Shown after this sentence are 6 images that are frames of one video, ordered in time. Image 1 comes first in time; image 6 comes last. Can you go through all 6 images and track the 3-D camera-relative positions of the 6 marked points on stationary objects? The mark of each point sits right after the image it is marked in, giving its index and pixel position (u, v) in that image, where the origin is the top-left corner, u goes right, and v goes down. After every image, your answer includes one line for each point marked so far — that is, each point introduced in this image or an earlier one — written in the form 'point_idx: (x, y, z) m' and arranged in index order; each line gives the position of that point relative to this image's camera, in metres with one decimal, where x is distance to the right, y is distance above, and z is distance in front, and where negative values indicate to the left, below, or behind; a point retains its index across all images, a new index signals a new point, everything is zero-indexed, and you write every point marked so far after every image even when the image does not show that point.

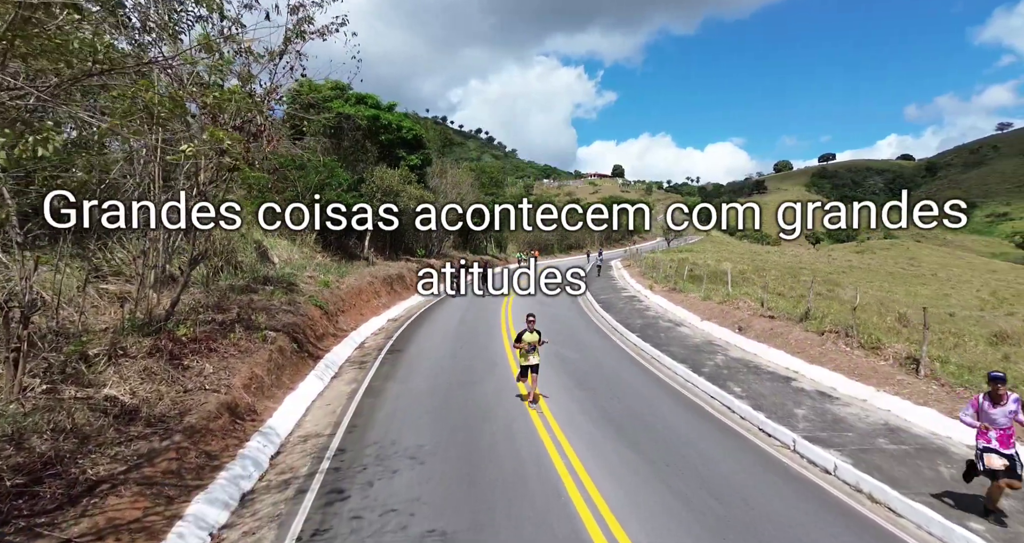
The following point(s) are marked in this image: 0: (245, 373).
0: (-4.6, -1.7, +9.7) m
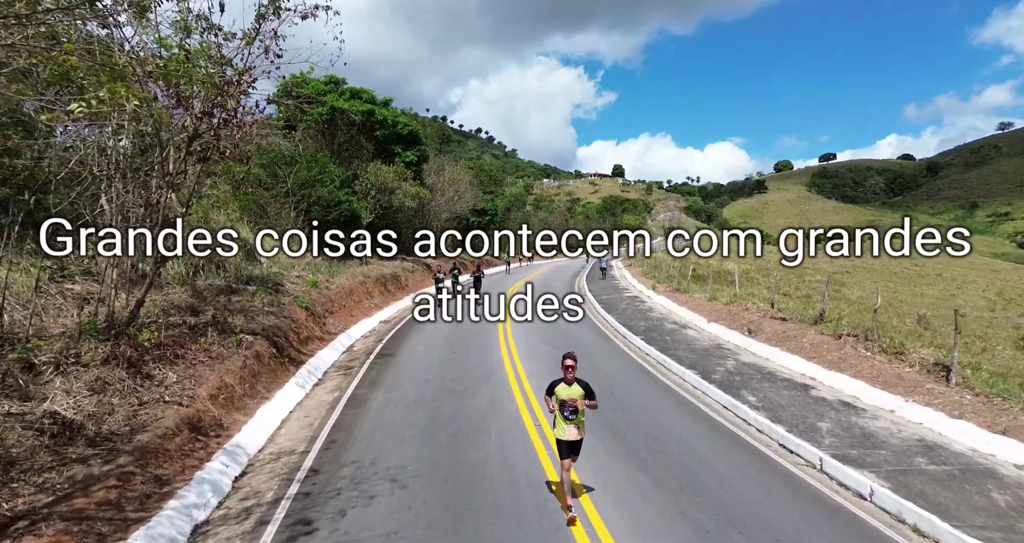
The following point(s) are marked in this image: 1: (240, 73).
0: (-4.6, -1.7, +8.8) m
1: (-4.7, +3.4, +9.9) m
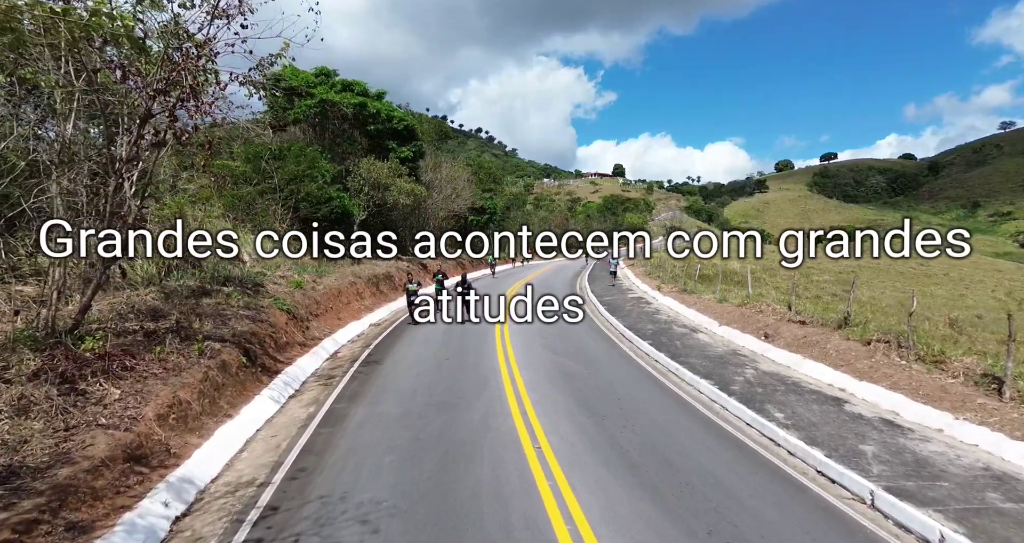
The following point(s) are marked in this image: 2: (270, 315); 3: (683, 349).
0: (-4.7, -1.7, +7.7) m
1: (-4.8, +3.5, +8.7) m
2: (-5.7, -1.0, +13.5) m
3: (+4.3, -1.9, +14.1) m
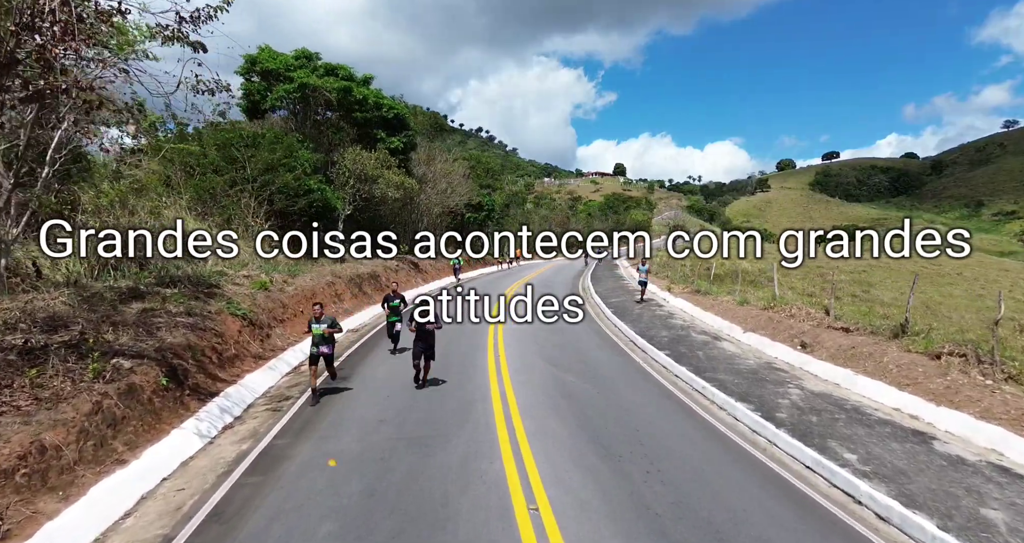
0: (-4.8, -1.7, +5.5) m
1: (-4.9, +3.5, +6.6) m
2: (-5.9, -1.0, +11.4) m
3: (+4.1, -1.9, +11.9) m
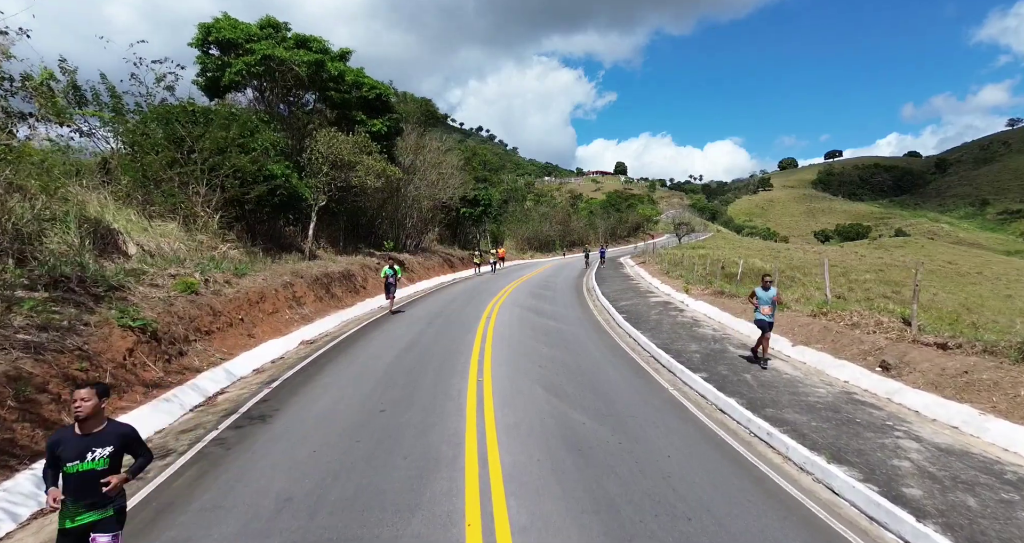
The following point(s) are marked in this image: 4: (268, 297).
0: (-5.0, -1.6, +2.4) m
1: (-5.1, +3.5, +3.5) m
2: (-6.1, -1.0, +8.3) m
3: (+3.9, -1.9, +8.8) m
4: (-6.1, -0.6, +14.3) m
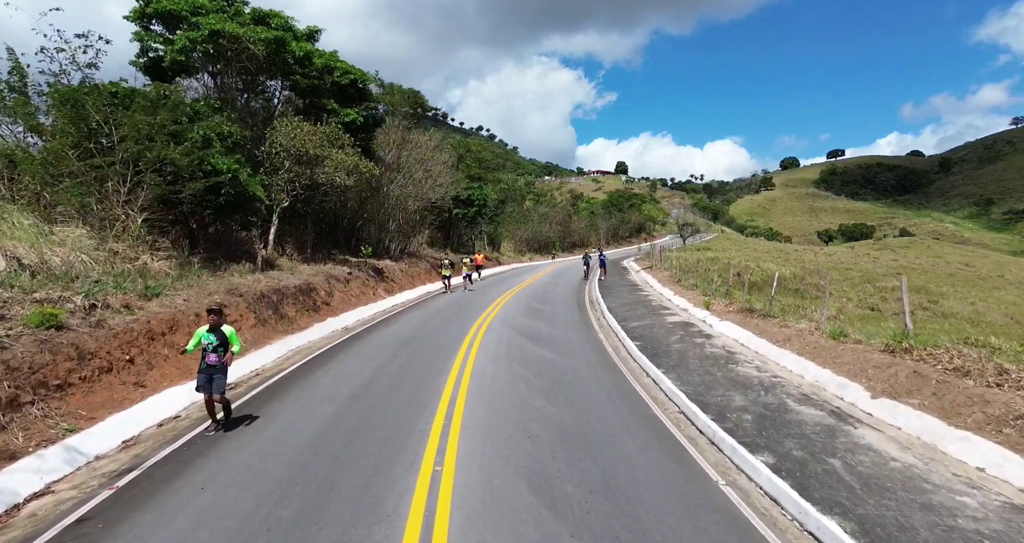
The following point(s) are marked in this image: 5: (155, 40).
0: (-5.3, -2.1, -0.7) m
1: (-5.4, +3.1, +0.3) m
2: (-6.4, -1.4, +5.1) m
3: (+3.6, -2.3, +5.6) m
4: (-6.4, -1.1, +11.1) m
5: (-12.0, +7.7, +19.1) m
